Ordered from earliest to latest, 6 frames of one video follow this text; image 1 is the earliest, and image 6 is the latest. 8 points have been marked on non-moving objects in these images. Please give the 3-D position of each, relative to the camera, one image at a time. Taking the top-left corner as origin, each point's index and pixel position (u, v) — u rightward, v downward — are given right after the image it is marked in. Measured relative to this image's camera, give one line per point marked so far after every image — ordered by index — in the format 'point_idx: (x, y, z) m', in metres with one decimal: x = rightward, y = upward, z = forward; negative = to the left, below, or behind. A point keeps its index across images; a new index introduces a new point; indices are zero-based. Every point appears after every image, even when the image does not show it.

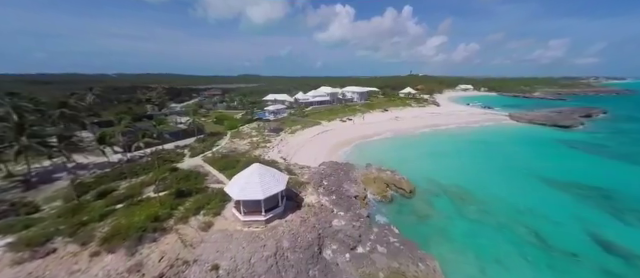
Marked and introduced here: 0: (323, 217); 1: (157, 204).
0: (+0.2, -6.2, +16.8) m
1: (-13.6, -5.3, +17.8) m
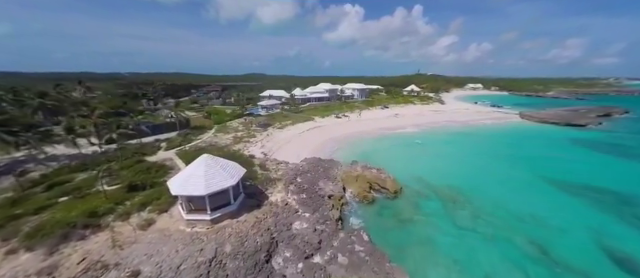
0: (-2.6, -5.4, +14.6) m
1: (-16.3, -4.4, +16.0) m
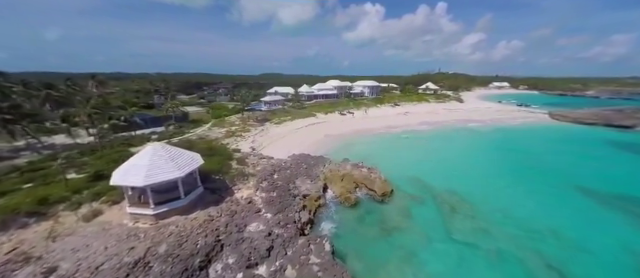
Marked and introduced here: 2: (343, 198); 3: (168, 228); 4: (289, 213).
0: (-4.9, -4.7, +12.8) m
1: (-18.5, -3.4, +15.4) m
2: (+1.9, -4.8, +17.2) m
3: (-8.2, -4.8, +11.7) m
4: (-2.0, -4.8, +13.7) m
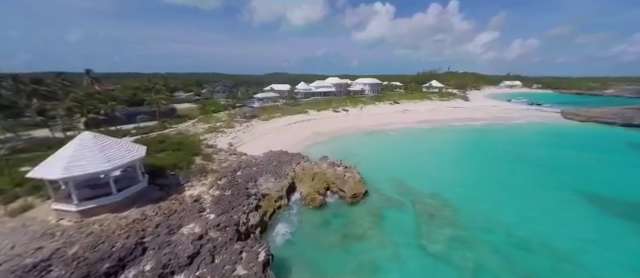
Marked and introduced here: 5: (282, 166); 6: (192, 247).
0: (-7.7, -4.2, +11.5) m
1: (-21.2, -2.7, +14.5) m
2: (-0.8, -4.3, +15.6) m
3: (-11.1, -4.3, +10.4) m
4: (-4.8, -4.3, +12.2) m
5: (-3.3, -2.4, +19.1) m
6: (-5.7, -4.8, +9.6) m
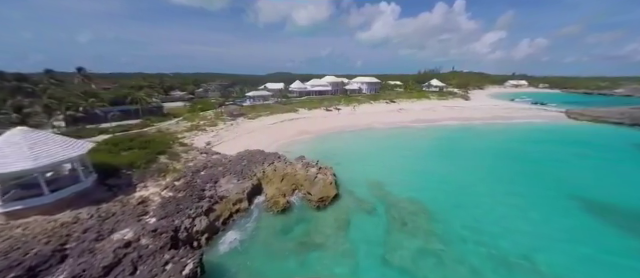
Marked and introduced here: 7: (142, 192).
0: (-10.2, -4.1, +10.5) m
1: (-23.6, -2.5, +13.8) m
2: (-3.2, -4.2, +14.4) m
3: (-13.6, -4.1, +9.5) m
4: (-7.3, -4.1, +11.1) m
5: (-5.7, -2.3, +18.0) m
6: (-8.2, -4.7, +8.5) m
7: (-10.9, -3.2, +13.1) m
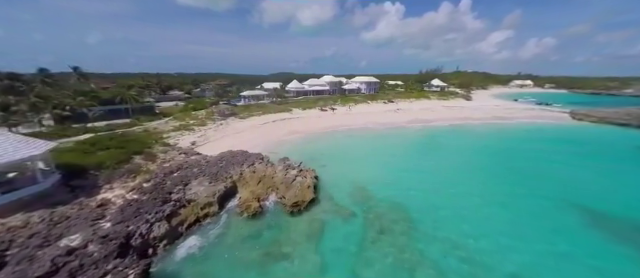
0: (-11.9, -4.1, +9.9) m
1: (-25.3, -2.4, +13.4) m
2: (-4.8, -4.2, +13.7) m
3: (-15.4, -4.1, +8.9) m
4: (-9.0, -4.1, +10.5) m
5: (-7.2, -2.3, +17.3) m
6: (-10.0, -4.7, +7.9) m
7: (-12.5, -3.2, +12.6) m
